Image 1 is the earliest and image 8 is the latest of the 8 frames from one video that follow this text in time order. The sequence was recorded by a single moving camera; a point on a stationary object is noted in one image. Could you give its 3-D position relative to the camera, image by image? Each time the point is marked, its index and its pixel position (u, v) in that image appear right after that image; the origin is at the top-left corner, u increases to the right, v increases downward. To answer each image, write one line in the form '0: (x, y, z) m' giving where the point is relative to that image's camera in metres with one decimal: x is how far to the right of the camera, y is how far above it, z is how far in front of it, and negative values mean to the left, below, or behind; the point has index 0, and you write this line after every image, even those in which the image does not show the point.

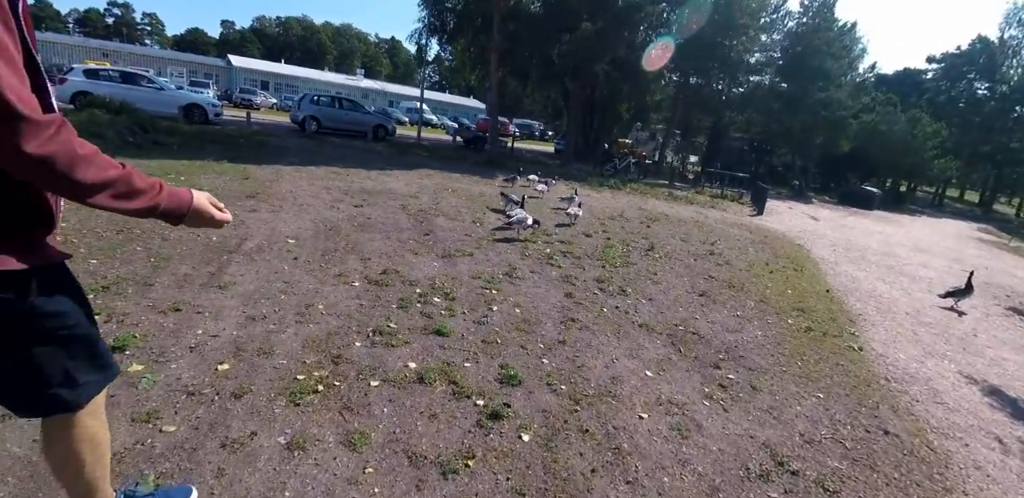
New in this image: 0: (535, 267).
0: (+0.3, -0.2, +6.1) m
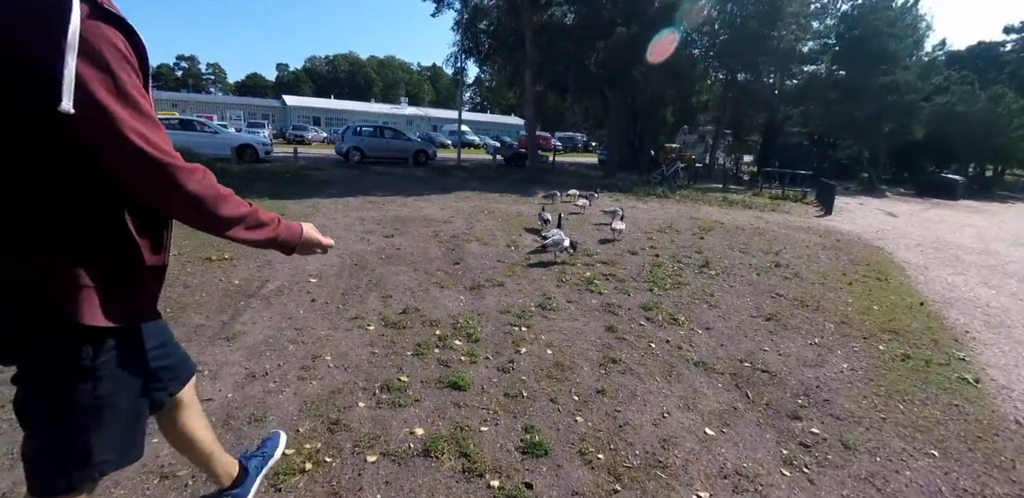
0: (+0.7, -0.6, +5.5) m
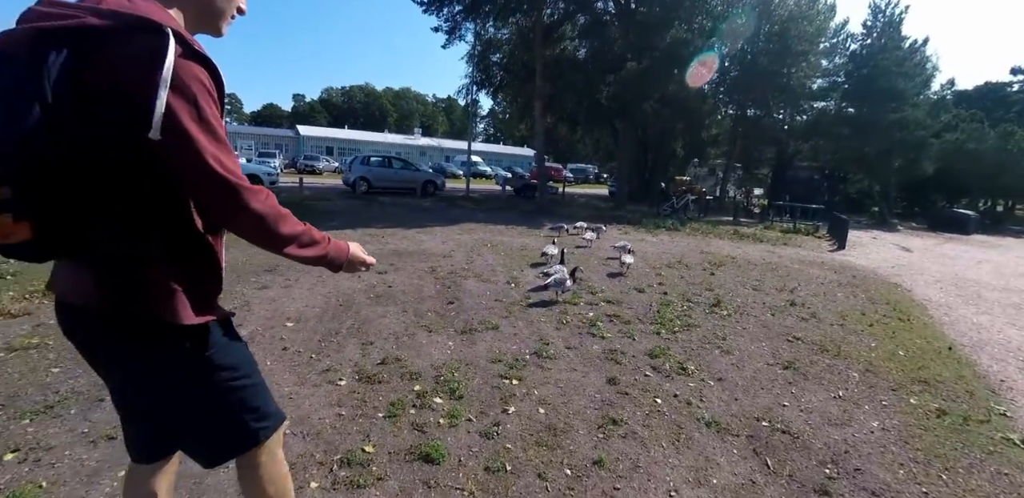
0: (+0.7, -1.0, +5.2) m
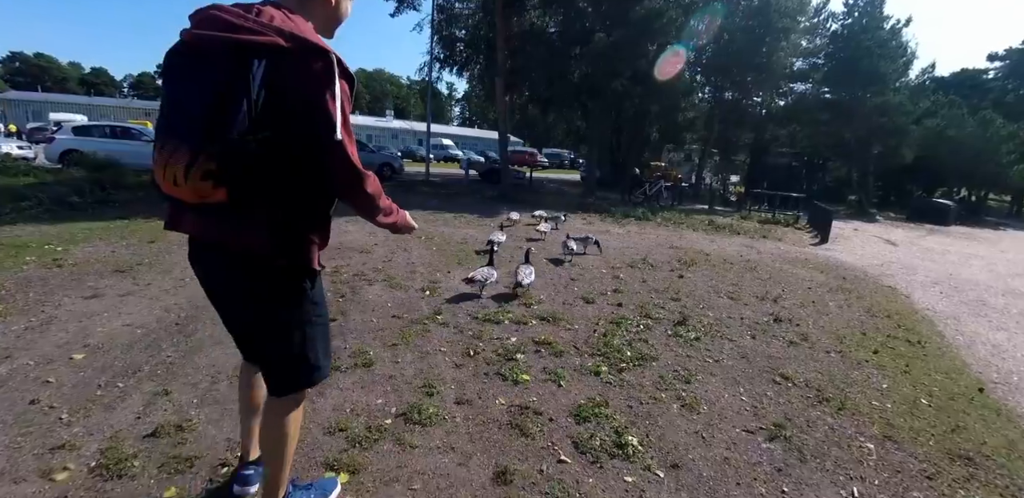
0: (-0.3, -1.1, +3.6) m
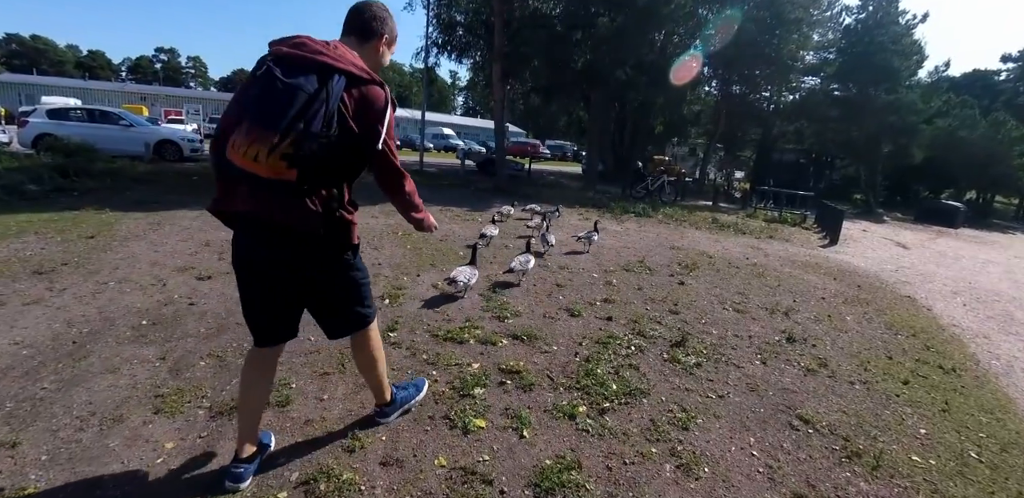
0: (-0.6, -1.2, +2.8) m
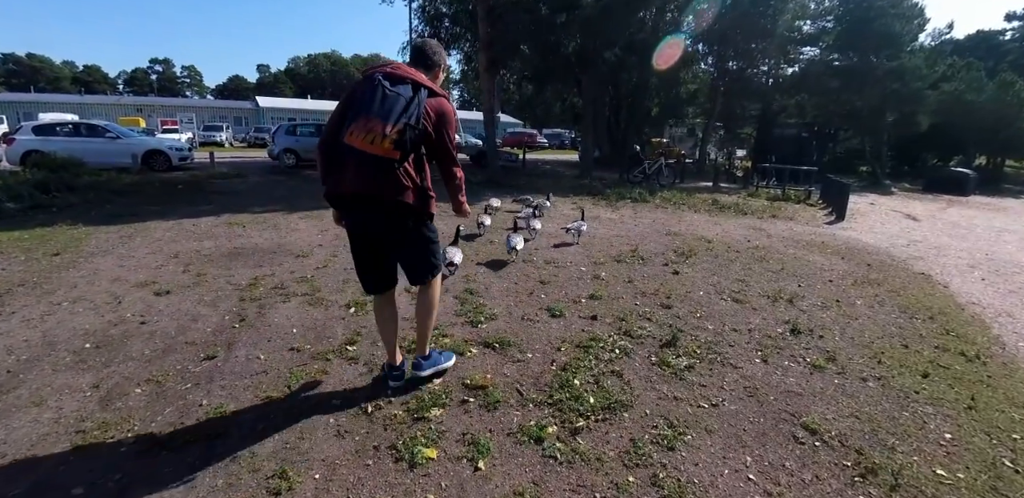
0: (-0.9, -1.2, +2.4) m
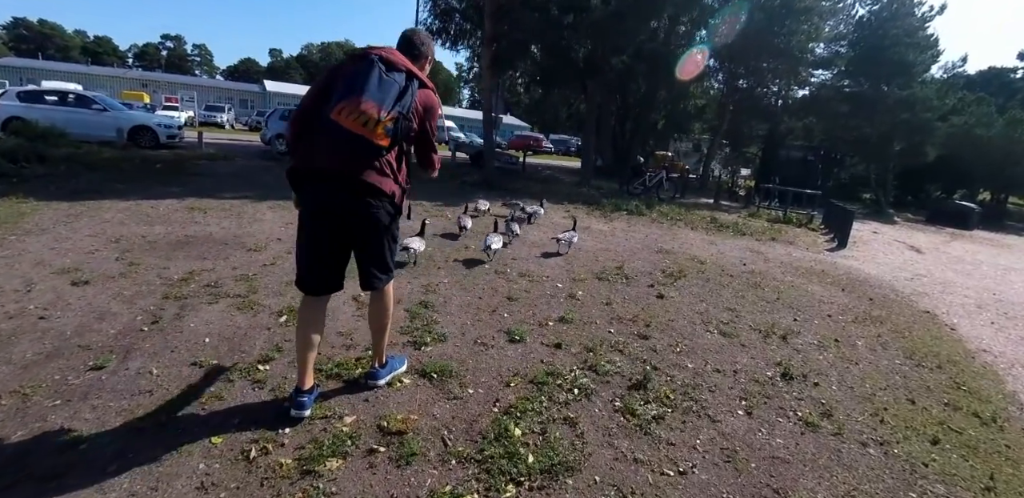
0: (-1.3, -1.2, +1.8) m
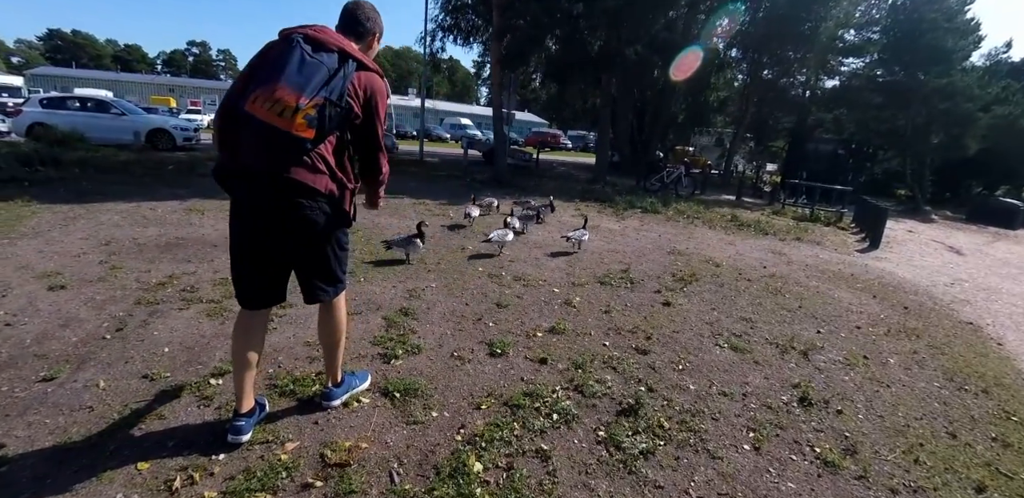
0: (-1.6, -1.3, +1.5) m
